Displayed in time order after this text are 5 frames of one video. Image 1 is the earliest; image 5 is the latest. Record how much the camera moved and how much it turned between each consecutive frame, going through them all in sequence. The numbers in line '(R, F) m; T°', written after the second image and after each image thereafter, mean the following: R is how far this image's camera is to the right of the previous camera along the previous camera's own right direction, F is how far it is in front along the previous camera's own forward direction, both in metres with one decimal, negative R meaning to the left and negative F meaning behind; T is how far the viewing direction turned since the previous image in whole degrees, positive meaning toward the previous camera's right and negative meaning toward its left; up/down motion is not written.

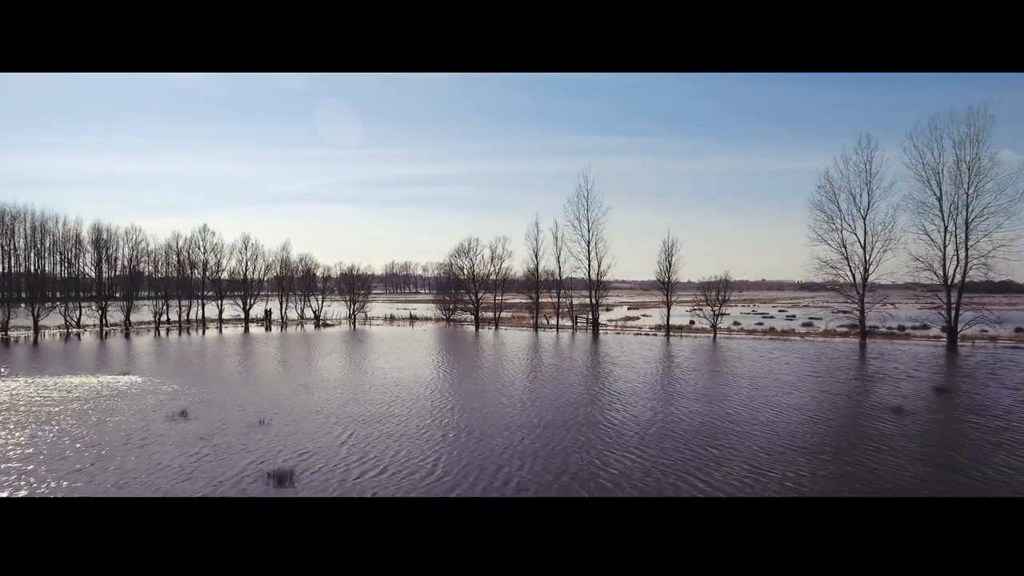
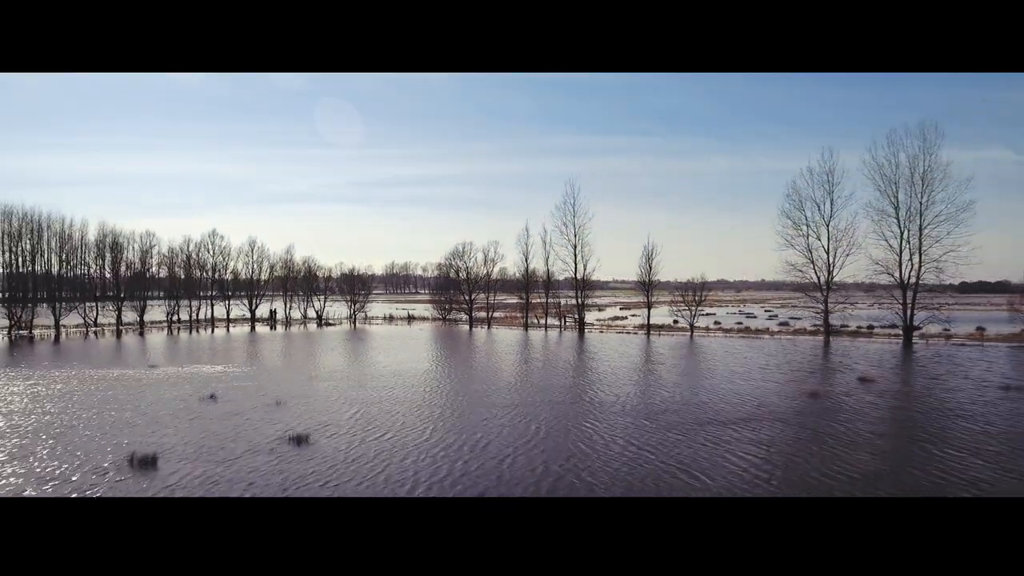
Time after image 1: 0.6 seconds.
(+0.3, -0.9) m; 0°
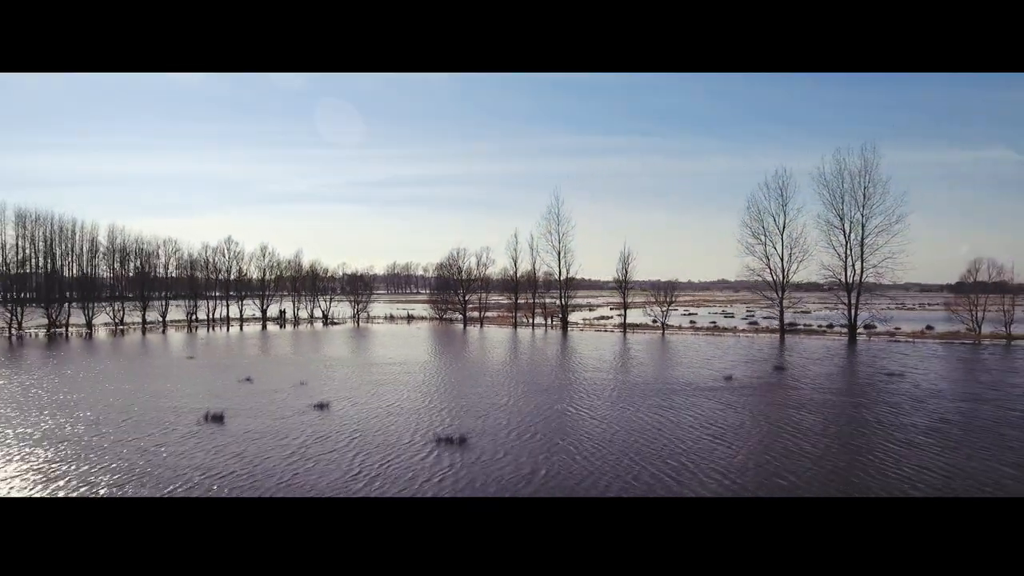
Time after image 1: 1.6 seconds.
(+0.4, -1.5) m; 0°
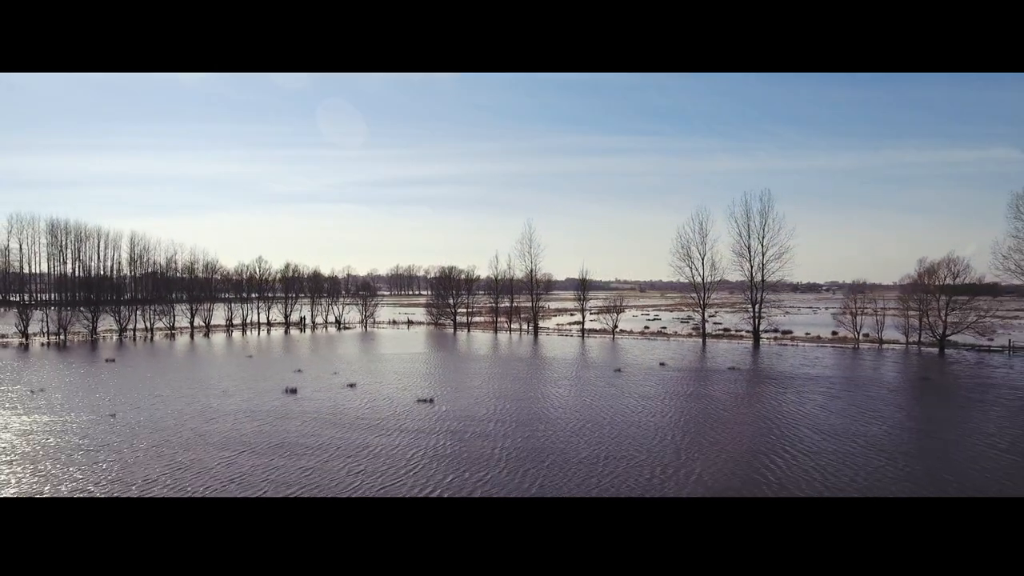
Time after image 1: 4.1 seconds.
(+0.9, -3.8) m; 0°
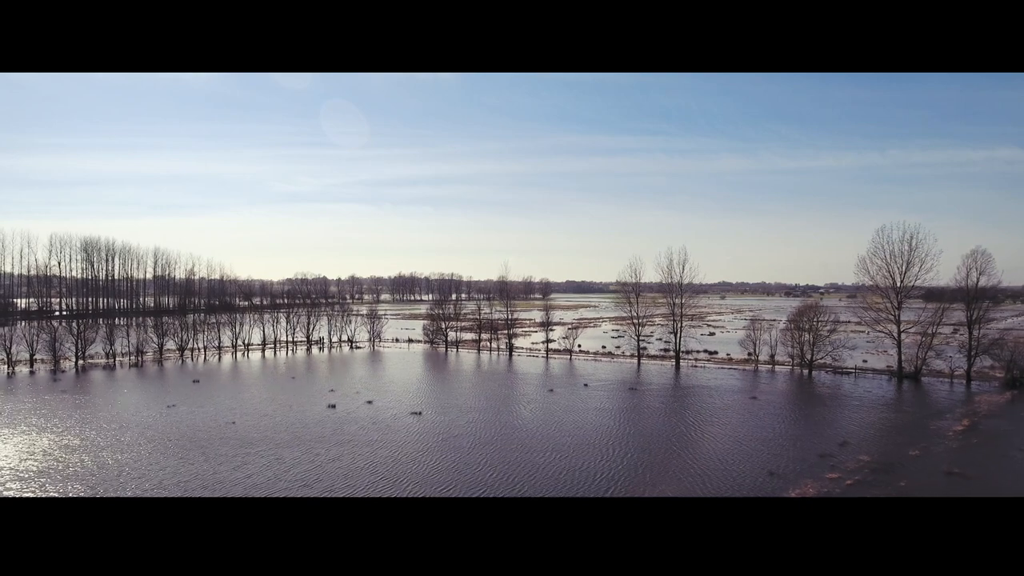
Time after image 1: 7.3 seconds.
(+1.1, -5.1) m; 0°
